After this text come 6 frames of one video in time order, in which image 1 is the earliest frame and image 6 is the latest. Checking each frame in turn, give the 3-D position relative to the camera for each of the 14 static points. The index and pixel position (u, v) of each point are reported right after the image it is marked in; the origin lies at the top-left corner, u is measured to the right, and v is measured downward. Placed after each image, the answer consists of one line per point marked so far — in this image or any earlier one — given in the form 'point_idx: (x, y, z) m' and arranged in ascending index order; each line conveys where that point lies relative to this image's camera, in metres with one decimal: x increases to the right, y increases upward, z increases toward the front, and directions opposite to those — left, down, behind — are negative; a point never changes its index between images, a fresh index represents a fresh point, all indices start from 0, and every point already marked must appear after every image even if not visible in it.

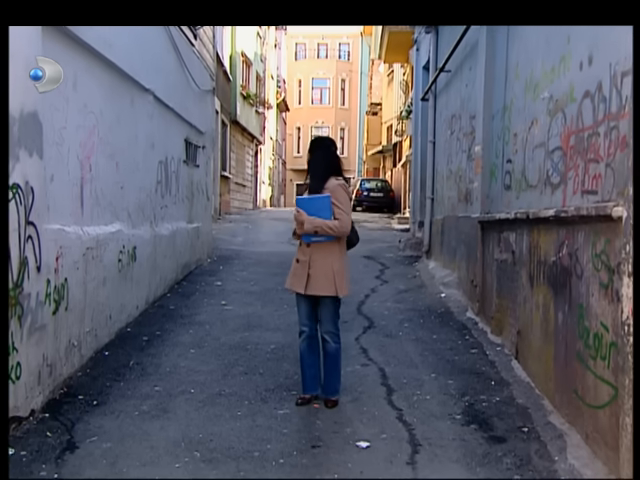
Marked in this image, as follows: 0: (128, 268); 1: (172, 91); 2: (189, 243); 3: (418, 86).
0: (-1.7, -0.3, +6.7) m
1: (-1.6, +1.6, +8.0) m
2: (-1.6, 0.0, +8.6) m
3: (+1.8, +2.9, +13.5) m
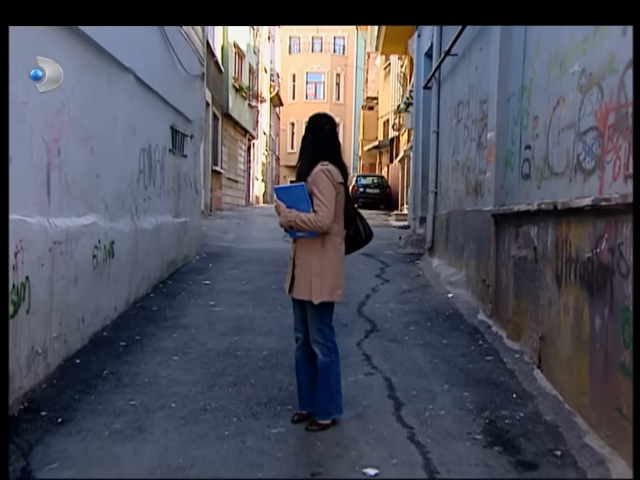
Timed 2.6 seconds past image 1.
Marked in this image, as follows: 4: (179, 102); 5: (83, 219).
0: (-1.8, -0.2, +6.0) m
1: (-1.6, +1.7, +7.3) m
2: (-1.6, 0.0, +7.9) m
3: (+1.8, +3.0, +12.8) m
4: (-1.6, +1.5, +8.1) m
5: (-1.8, +0.2, +5.6) m
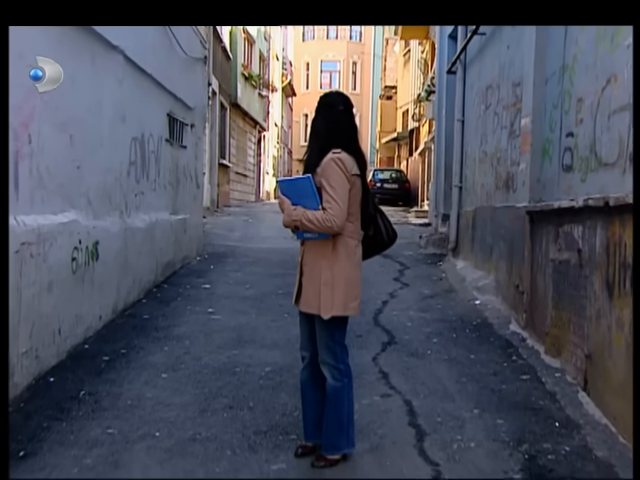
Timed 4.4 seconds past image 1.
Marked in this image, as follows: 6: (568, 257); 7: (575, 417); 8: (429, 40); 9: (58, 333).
0: (-1.7, -0.2, +5.3) m
1: (-1.5, +1.7, +6.5) m
2: (-1.5, 0.0, +7.2) m
3: (+2.0, +3.0, +12.0) m
4: (-1.5, +1.6, +7.4) m
5: (-1.7, +0.2, +4.9) m
6: (+1.7, -0.1, +5.1) m
7: (+1.6, -1.1, +4.5) m
8: (+2.7, +5.0, +18.0) m
9: (-1.7, -0.6, +4.9) m
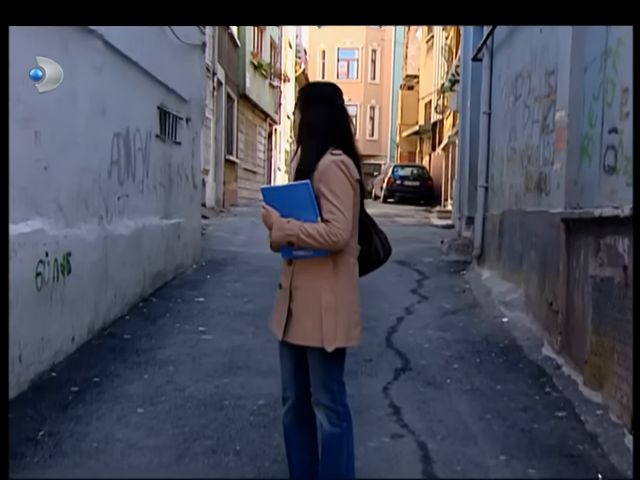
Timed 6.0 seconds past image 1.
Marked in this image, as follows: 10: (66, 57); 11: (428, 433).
0: (-1.7, -0.3, +4.6) m
1: (-1.5, +1.6, +5.9) m
2: (-1.4, 0.0, +6.6) m
3: (+2.2, +3.0, +11.2) m
4: (-1.4, +1.5, +6.7) m
5: (-1.7, +0.1, +4.3) m
6: (+1.7, -0.2, +4.4) m
7: (+1.6, -1.2, +3.8) m
8: (+3.2, +5.0, +17.2) m
9: (-1.7, -0.7, +4.2) m
10: (-1.7, +1.2, +4.8) m
11: (+0.6, -1.1, +4.2) m
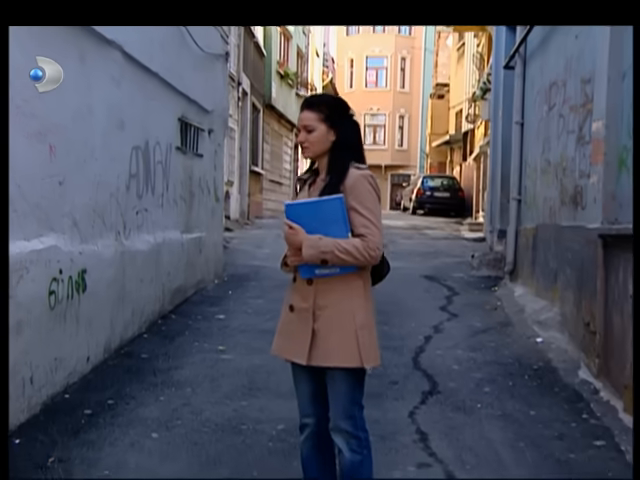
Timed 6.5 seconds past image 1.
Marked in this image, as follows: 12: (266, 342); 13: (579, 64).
0: (-1.5, -0.4, +4.5) m
1: (-1.3, +1.5, +5.7) m
2: (-1.2, -0.2, +6.4) m
3: (+2.7, +2.8, +10.9) m
4: (-1.1, +1.4, +6.6) m
5: (-1.6, 0.0, +4.1) m
6: (+1.9, -0.3, +4.1) m
7: (+1.7, -1.3, +3.5) m
8: (+3.8, +4.7, +16.9) m
9: (-1.6, -0.8, +4.1) m
10: (-1.5, +1.1, +4.7) m
11: (+0.7, -1.2, +4.0) m
12: (-0.4, -0.8, +5.5) m
13: (+2.1, +1.4, +6.0) m
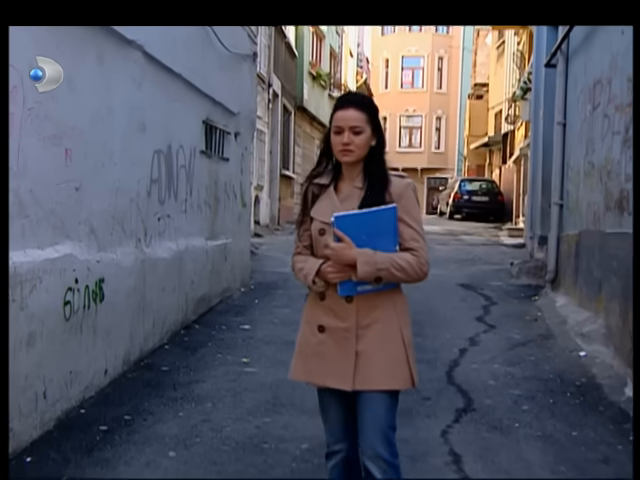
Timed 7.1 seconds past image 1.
0: (-1.4, -0.4, +4.3) m
1: (-1.1, +1.4, +5.5) m
2: (-0.9, -0.2, +6.2) m
3: (+3.1, +2.7, +10.5) m
4: (-0.9, +1.3, +6.4) m
5: (-1.5, -0.1, +4.0) m
6: (+2.0, -0.3, +3.7) m
7: (+1.8, -1.3, +3.2) m
8: (+4.6, +4.6, +16.4) m
9: (-1.5, -0.8, +3.9) m
10: (-1.3, +1.0, +4.5) m
11: (+0.9, -1.3, +3.7) m
12: (-0.2, -0.8, +5.3) m
13: (+2.3, +1.4, +5.6) m
